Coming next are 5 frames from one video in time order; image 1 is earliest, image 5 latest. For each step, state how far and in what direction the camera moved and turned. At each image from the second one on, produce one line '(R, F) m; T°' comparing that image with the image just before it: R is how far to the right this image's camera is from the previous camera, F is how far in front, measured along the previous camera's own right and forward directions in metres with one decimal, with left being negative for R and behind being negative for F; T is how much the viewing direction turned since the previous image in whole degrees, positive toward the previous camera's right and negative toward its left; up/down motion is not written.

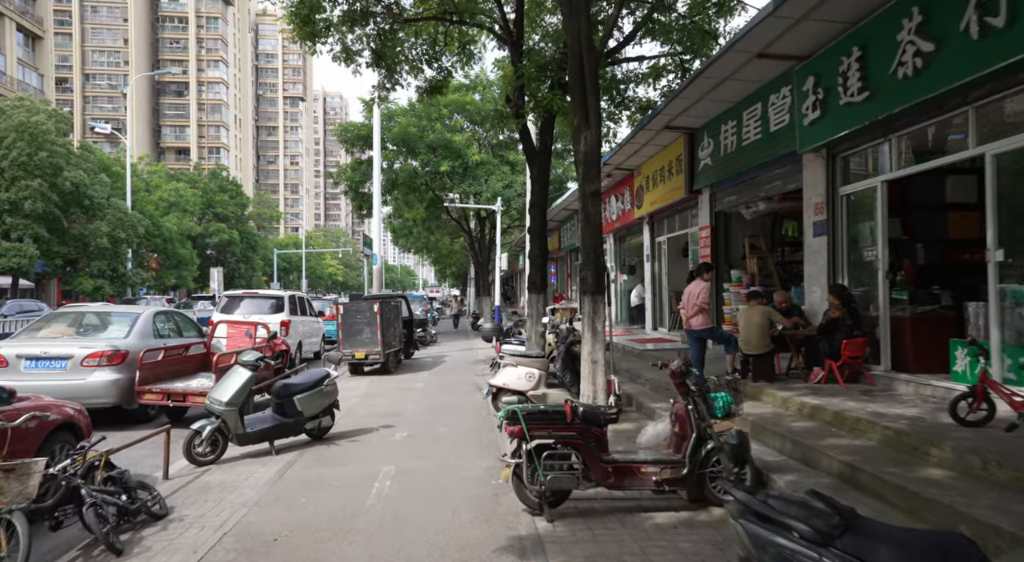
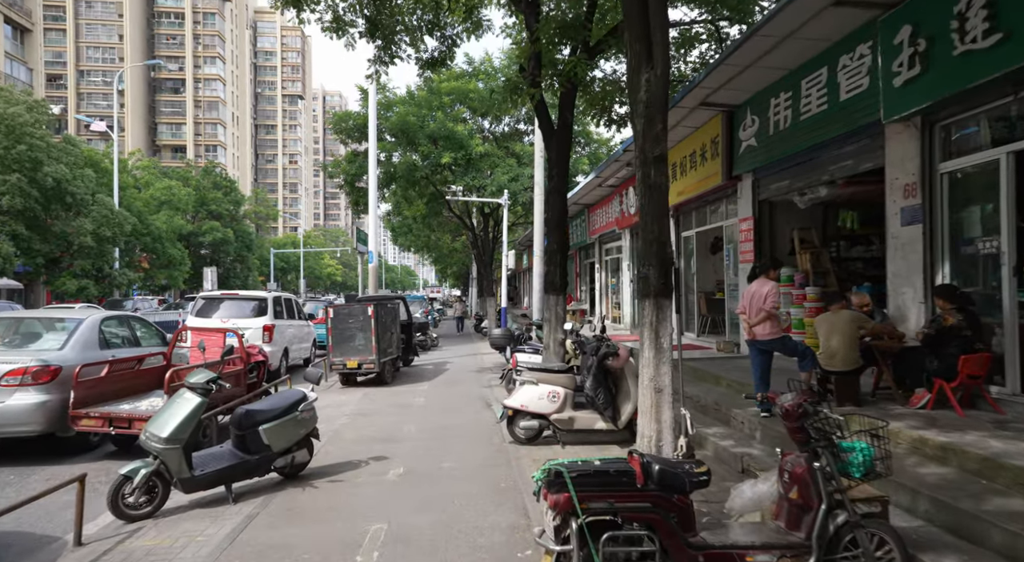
(-0.2, +1.5) m; 0°
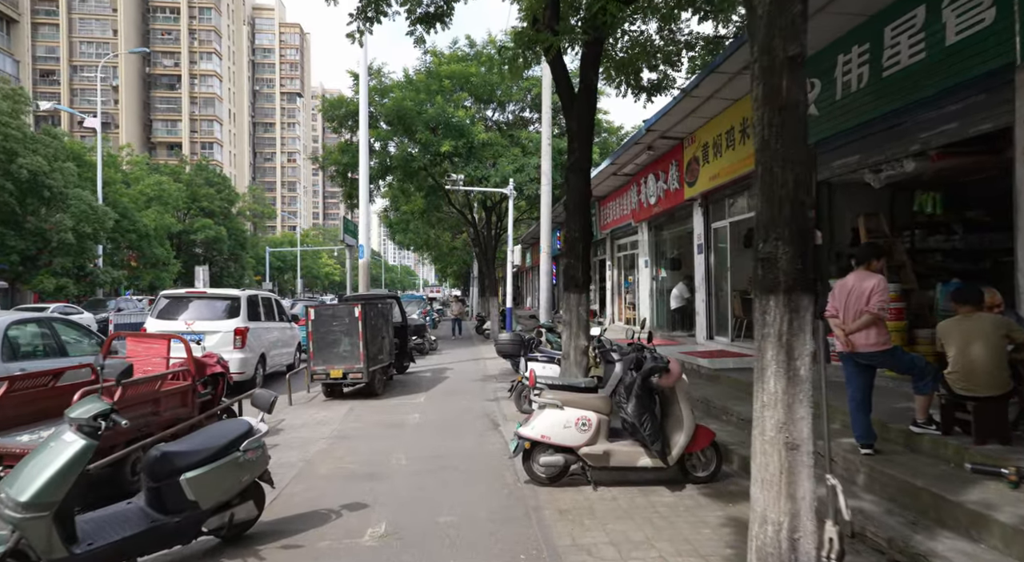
(-0.1, +1.6) m; 0°
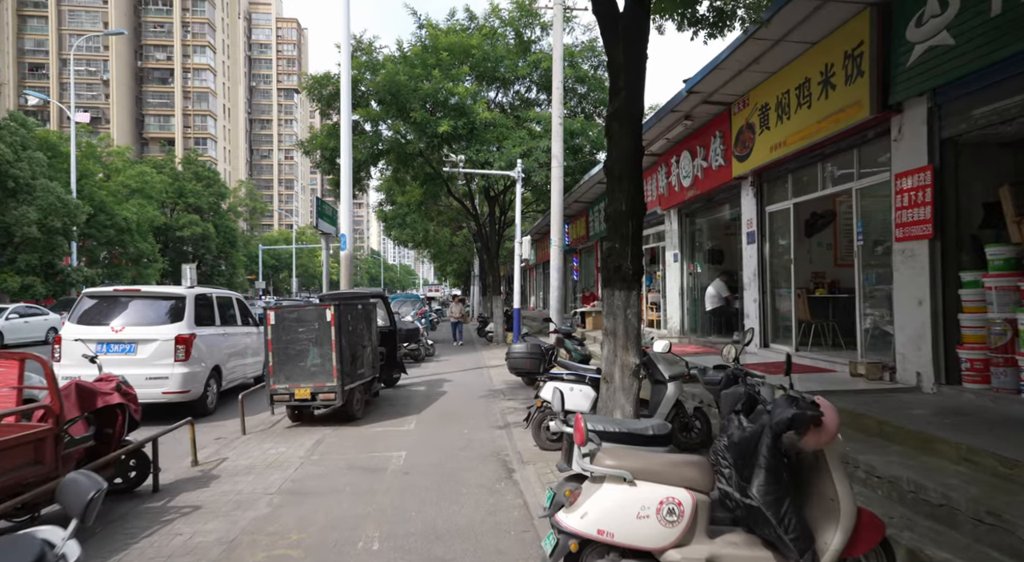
(-0.2, +2.2) m; 0°
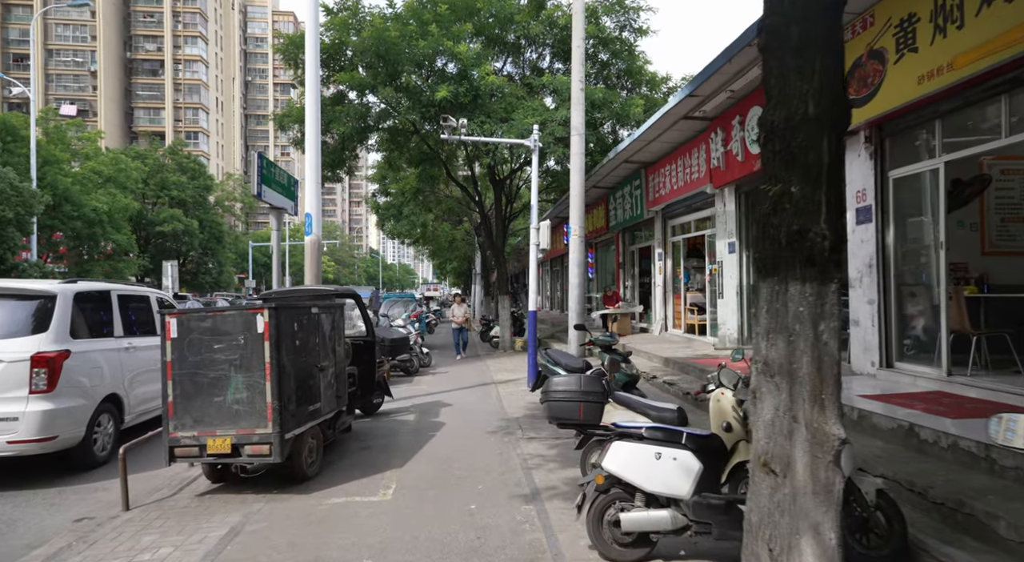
(-0.3, +2.9) m; 0°
